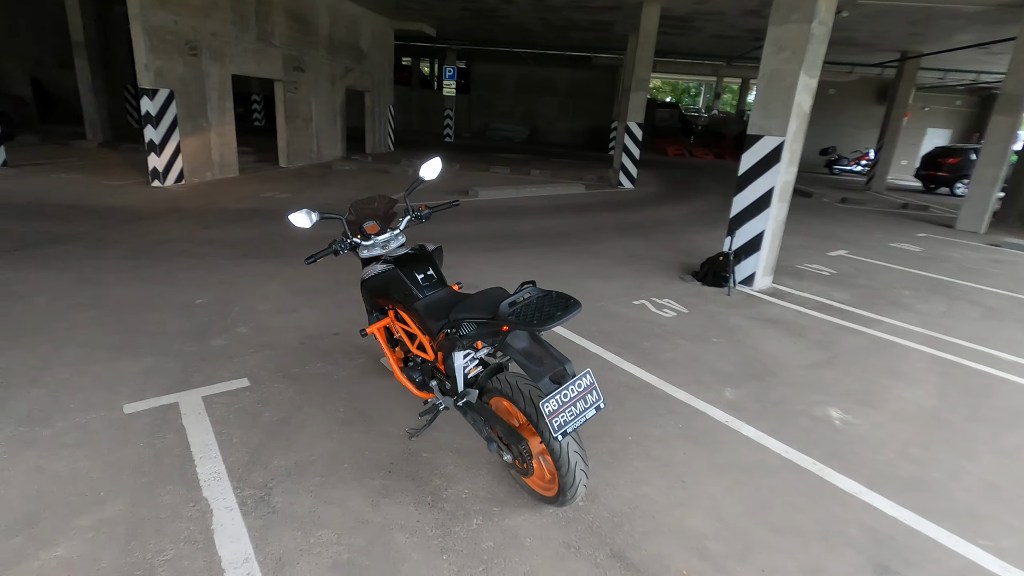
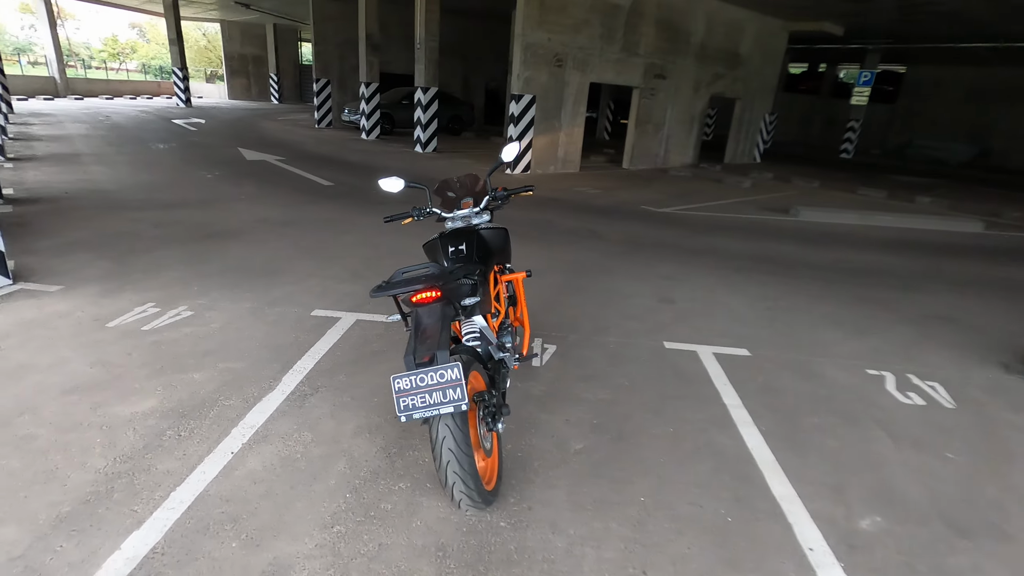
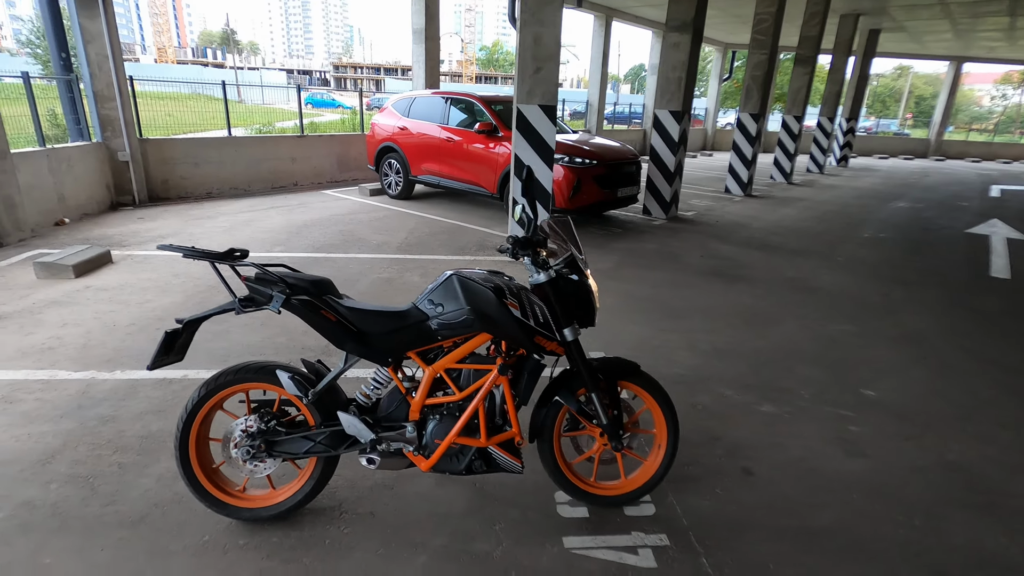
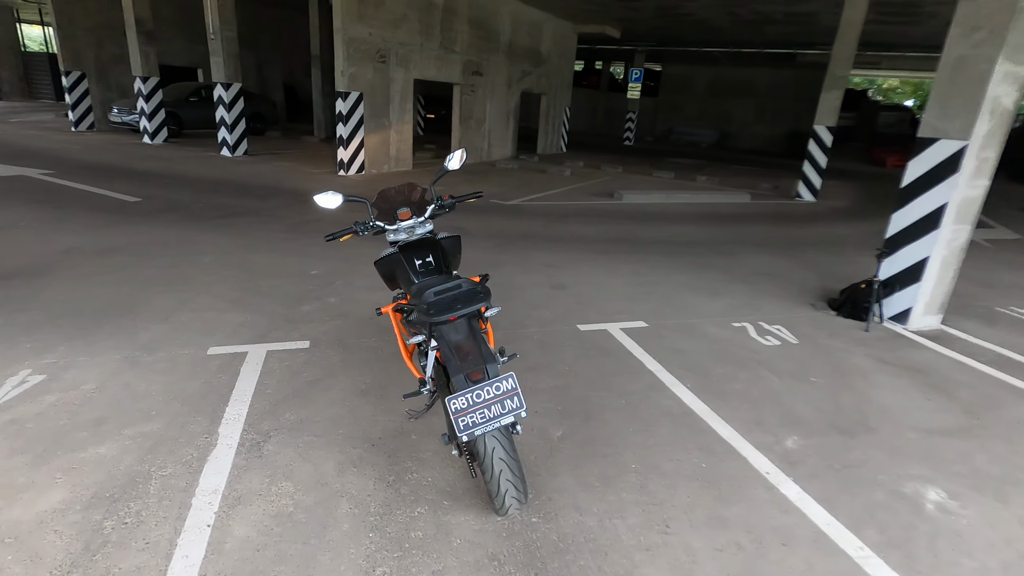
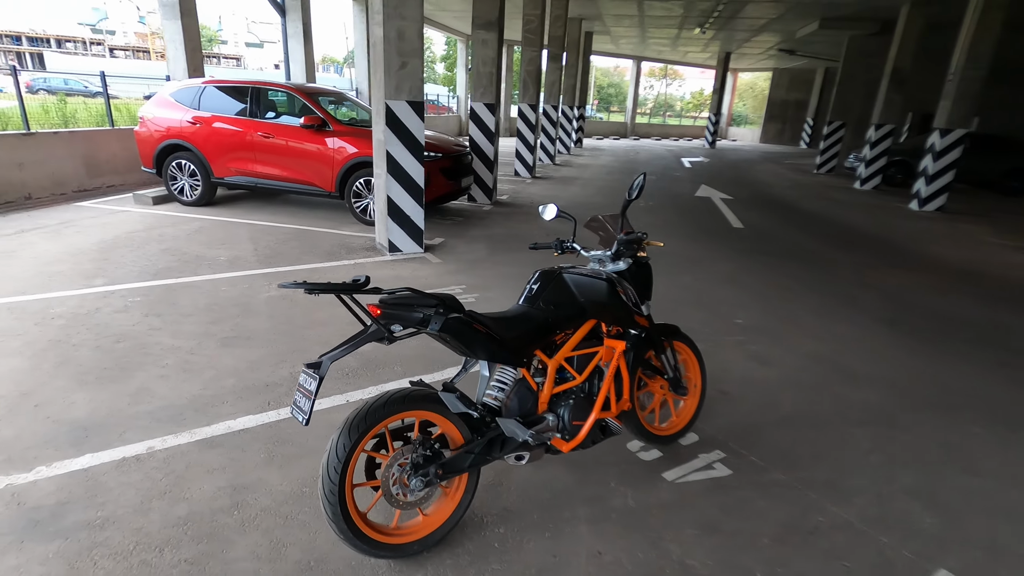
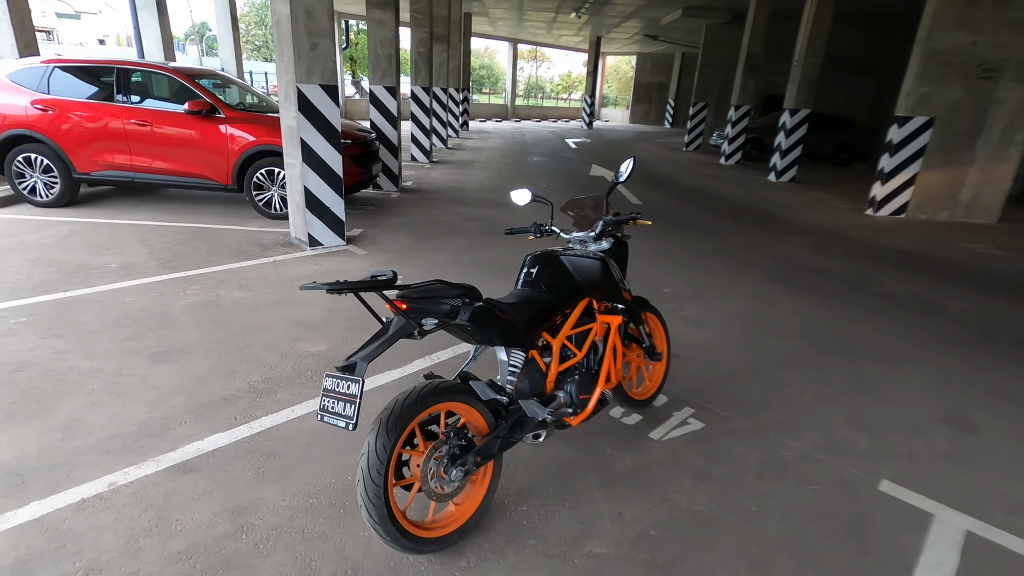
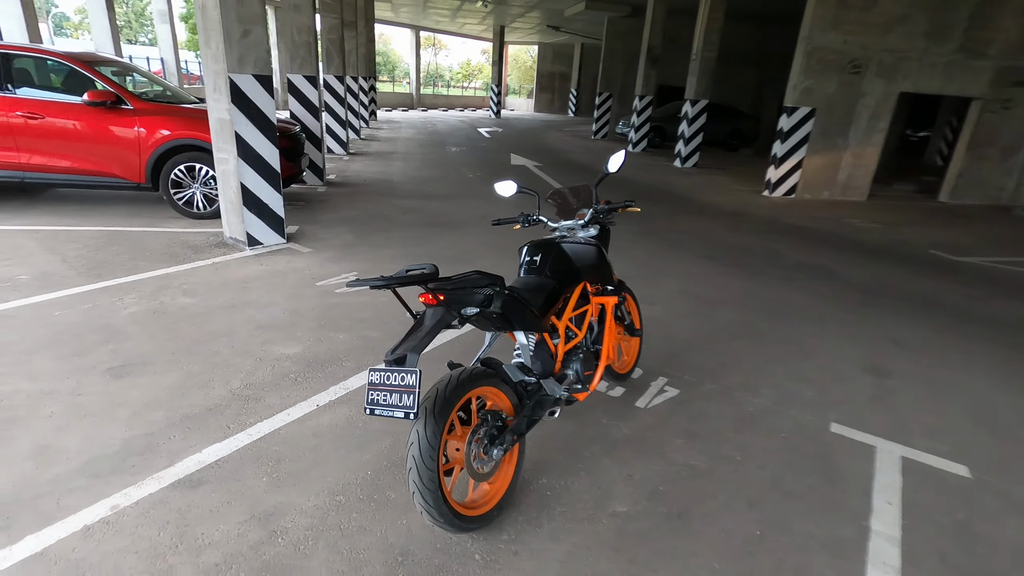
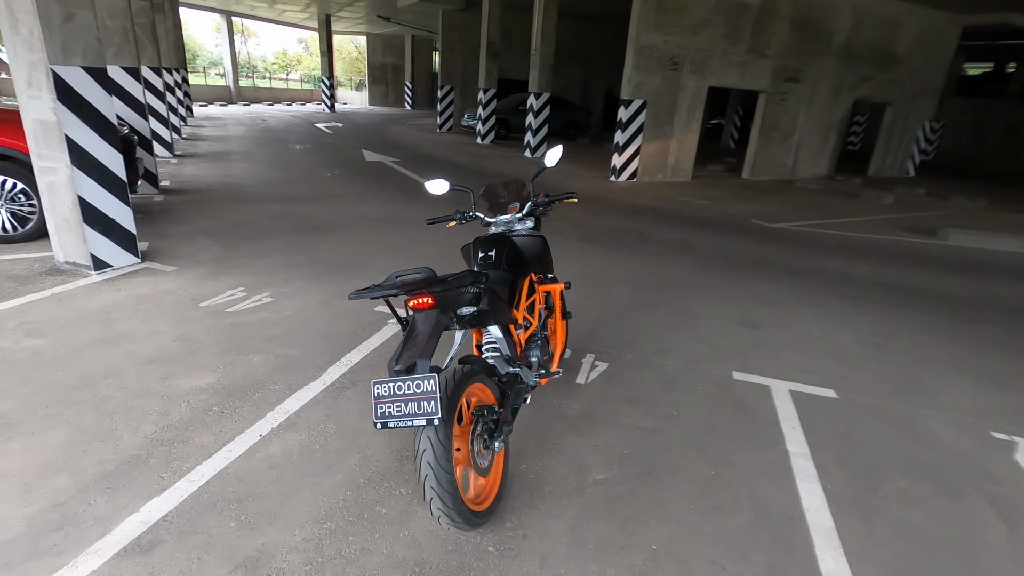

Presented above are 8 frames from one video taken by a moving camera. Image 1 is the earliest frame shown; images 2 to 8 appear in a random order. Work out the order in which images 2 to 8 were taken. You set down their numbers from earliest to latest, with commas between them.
4, 2, 8, 7, 6, 5, 3
